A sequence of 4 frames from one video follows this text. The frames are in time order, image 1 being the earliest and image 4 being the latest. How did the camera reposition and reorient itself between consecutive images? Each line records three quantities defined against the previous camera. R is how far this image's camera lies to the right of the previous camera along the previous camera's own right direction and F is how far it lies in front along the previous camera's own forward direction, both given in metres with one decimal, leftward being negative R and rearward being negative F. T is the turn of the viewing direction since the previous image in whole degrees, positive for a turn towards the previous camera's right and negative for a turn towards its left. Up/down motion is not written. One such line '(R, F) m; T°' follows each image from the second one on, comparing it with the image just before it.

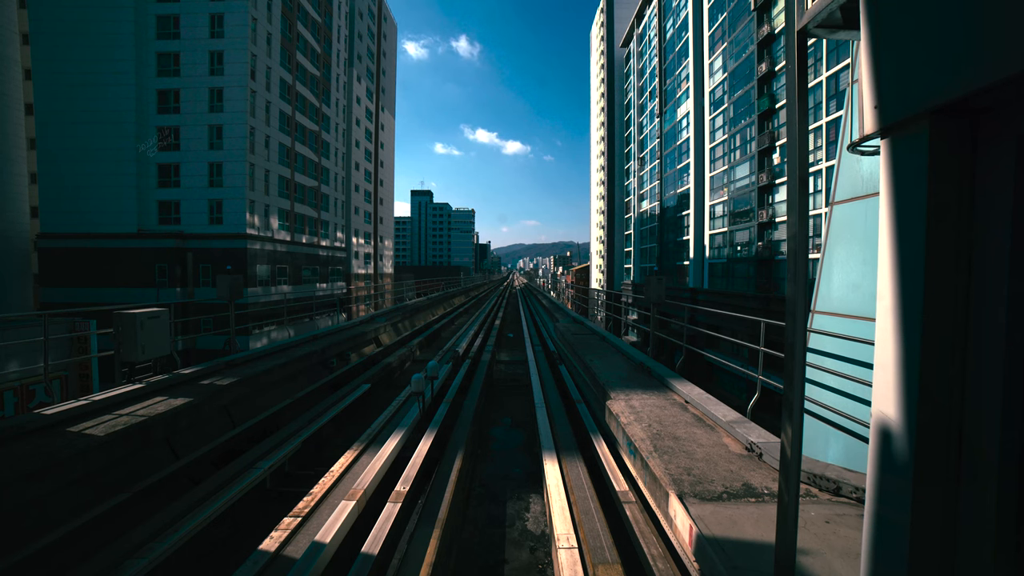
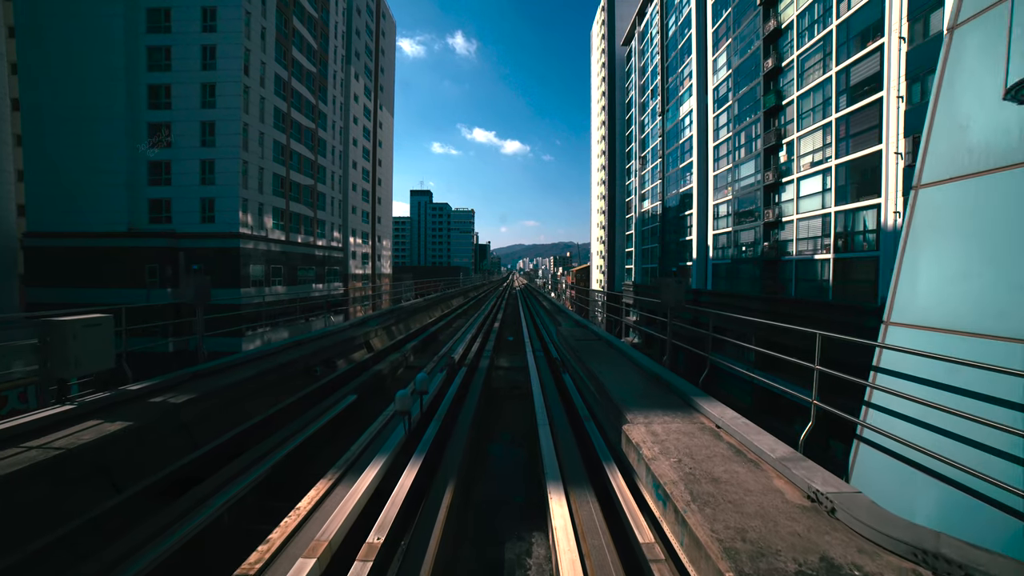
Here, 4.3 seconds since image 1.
(0.0, +0.5) m; 0°
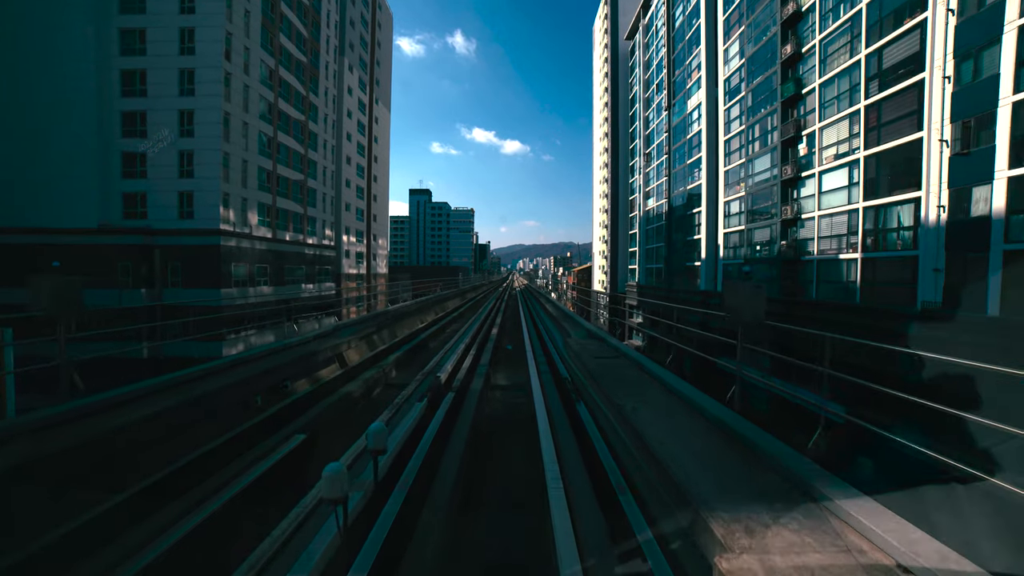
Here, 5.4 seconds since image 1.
(0.0, +1.4) m; 0°
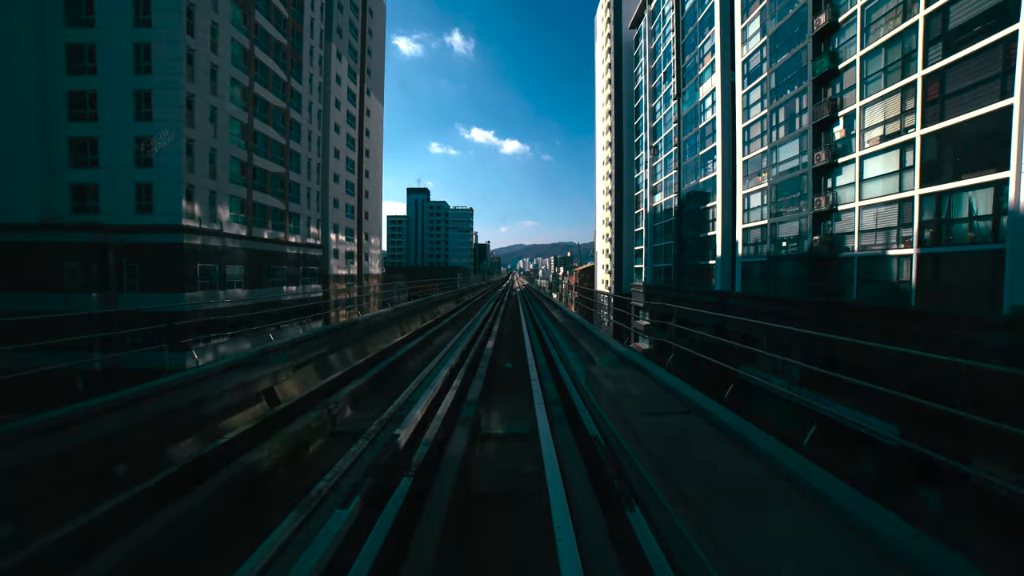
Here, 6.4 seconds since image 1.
(0.0, +2.2) m; 0°
